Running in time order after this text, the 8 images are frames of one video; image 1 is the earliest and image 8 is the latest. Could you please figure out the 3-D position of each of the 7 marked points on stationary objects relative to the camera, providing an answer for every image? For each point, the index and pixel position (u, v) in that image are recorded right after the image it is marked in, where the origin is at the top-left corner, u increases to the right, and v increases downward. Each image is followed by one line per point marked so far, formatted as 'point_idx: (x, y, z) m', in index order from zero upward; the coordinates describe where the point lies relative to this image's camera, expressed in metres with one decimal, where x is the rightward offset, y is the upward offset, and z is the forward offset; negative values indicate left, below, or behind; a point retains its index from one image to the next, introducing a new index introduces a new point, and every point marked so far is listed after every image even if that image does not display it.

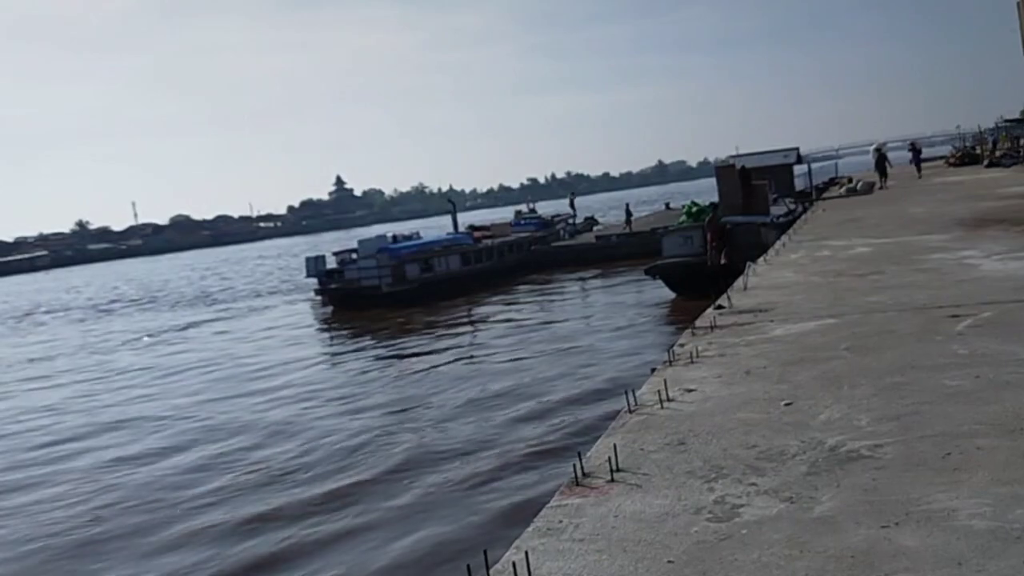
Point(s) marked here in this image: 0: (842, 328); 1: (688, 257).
0: (+2.2, -0.3, +6.3) m
1: (+3.7, +0.7, +19.7) m
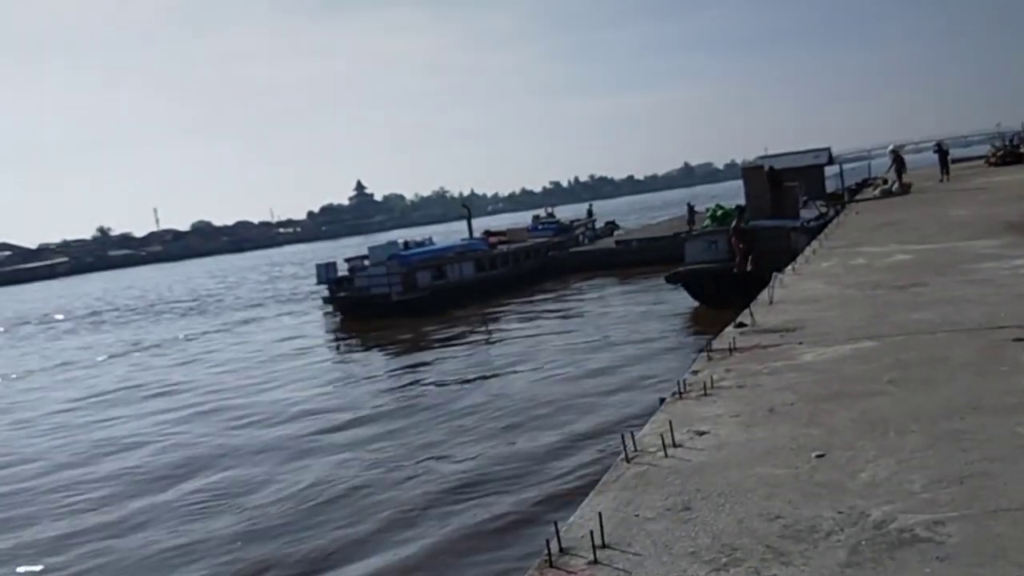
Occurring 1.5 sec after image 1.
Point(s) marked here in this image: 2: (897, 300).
0: (+2.1, -0.4, +5.4) m
1: (+4.0, +0.6, +18.9) m
2: (+3.0, -0.1, +7.5) m
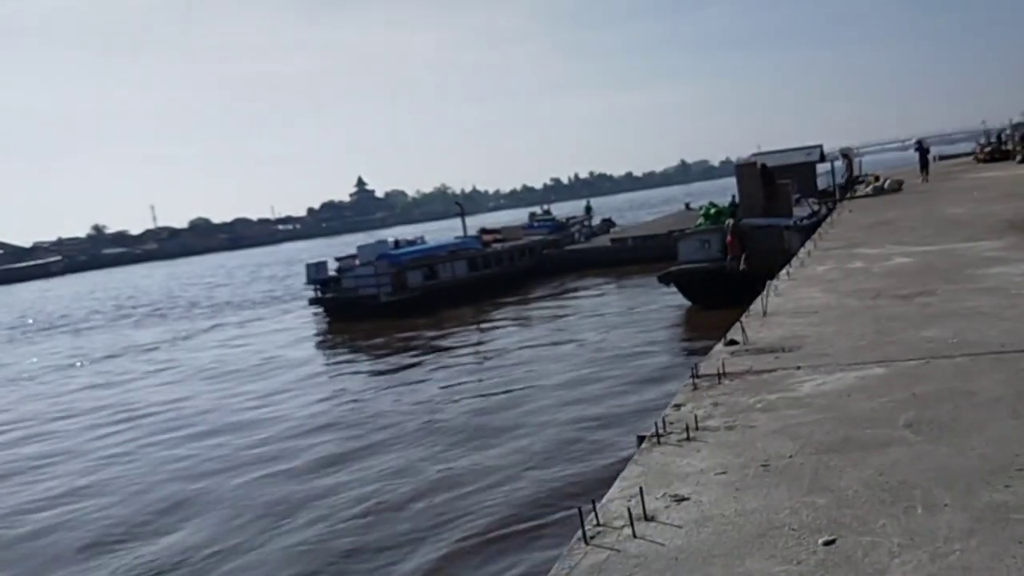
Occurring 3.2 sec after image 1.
0: (+1.9, -0.5, +4.6) m
1: (+3.7, +0.5, +18.0) m
2: (+2.8, -0.2, +6.7) m
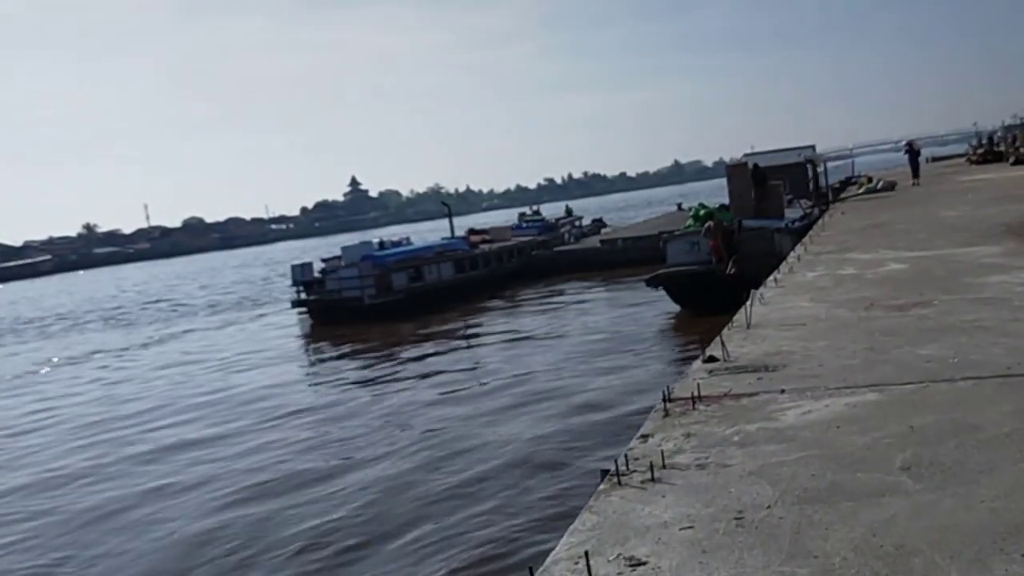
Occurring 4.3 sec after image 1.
0: (+1.6, -0.6, +4.1) m
1: (+3.4, +0.4, +17.5) m
2: (+2.5, -0.3, +6.2) m
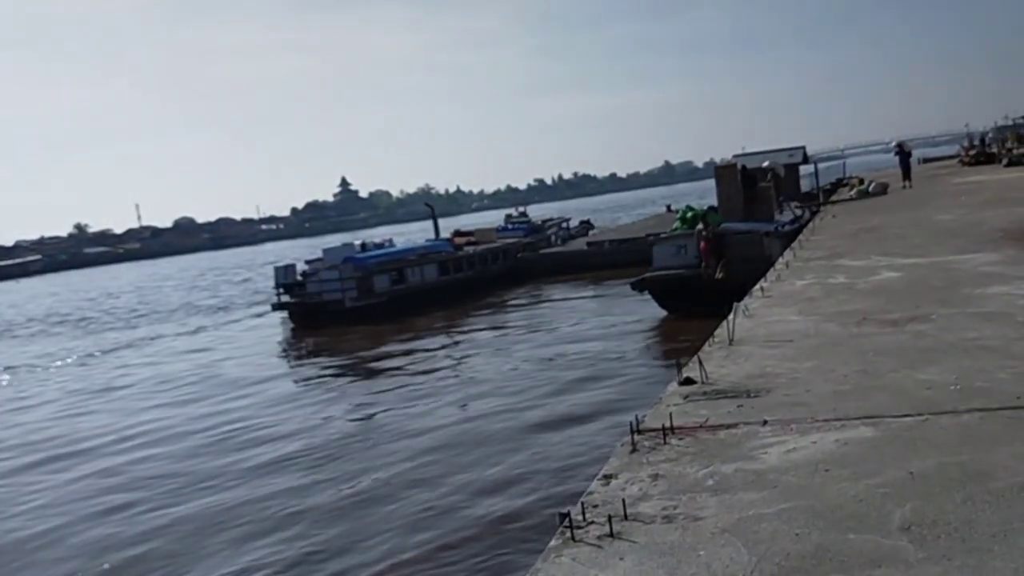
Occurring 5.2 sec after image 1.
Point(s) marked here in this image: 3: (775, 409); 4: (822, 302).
0: (+1.4, -0.6, +3.6) m
1: (+3.0, +0.3, +17.0) m
2: (+2.3, -0.3, +5.7) m
3: (+1.3, -0.6, +4.6) m
4: (+2.6, -0.1, +7.8) m
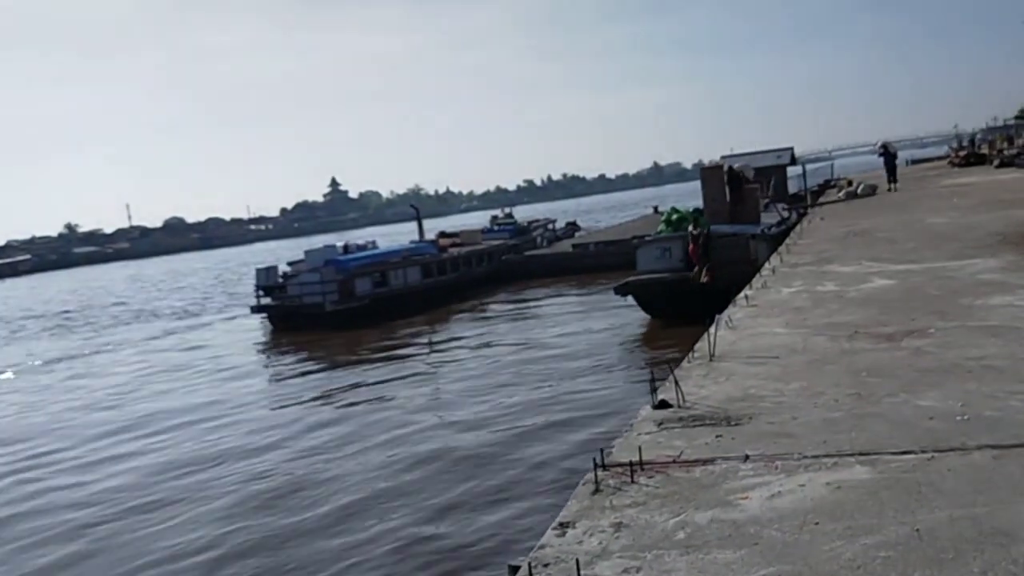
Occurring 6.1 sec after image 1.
0: (+1.2, -0.7, +3.1) m
1: (+2.6, +0.3, +16.5) m
2: (+2.0, -0.4, +5.1) m
3: (+1.0, -0.6, +4.0) m
4: (+2.3, -0.2, +7.3) m
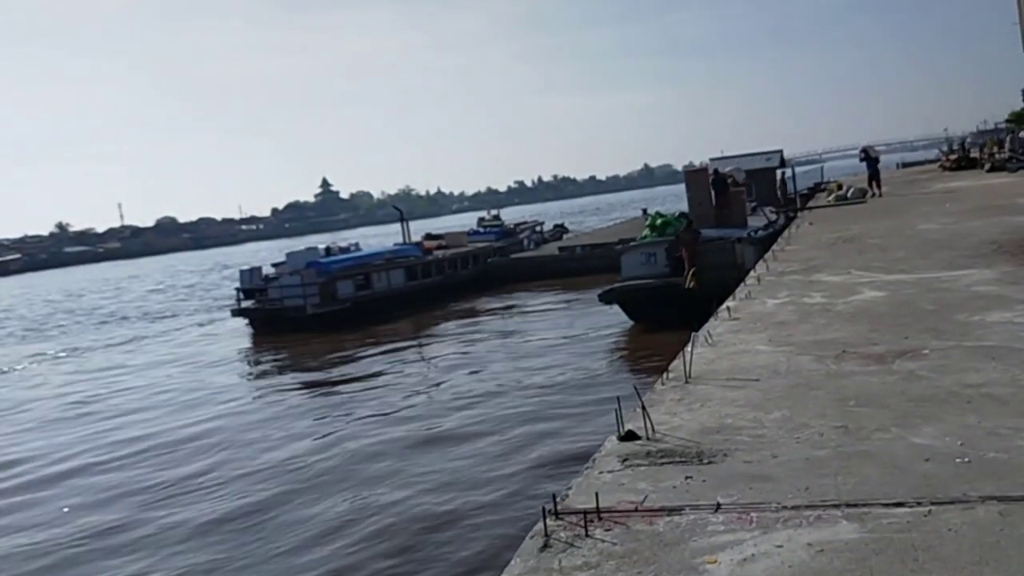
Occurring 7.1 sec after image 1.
0: (+1.0, -0.8, +2.6) m
1: (+2.3, +0.2, +16.1) m
2: (+1.8, -0.5, +4.7) m
3: (+0.8, -0.7, +3.6) m
4: (+2.1, -0.3, +6.8) m
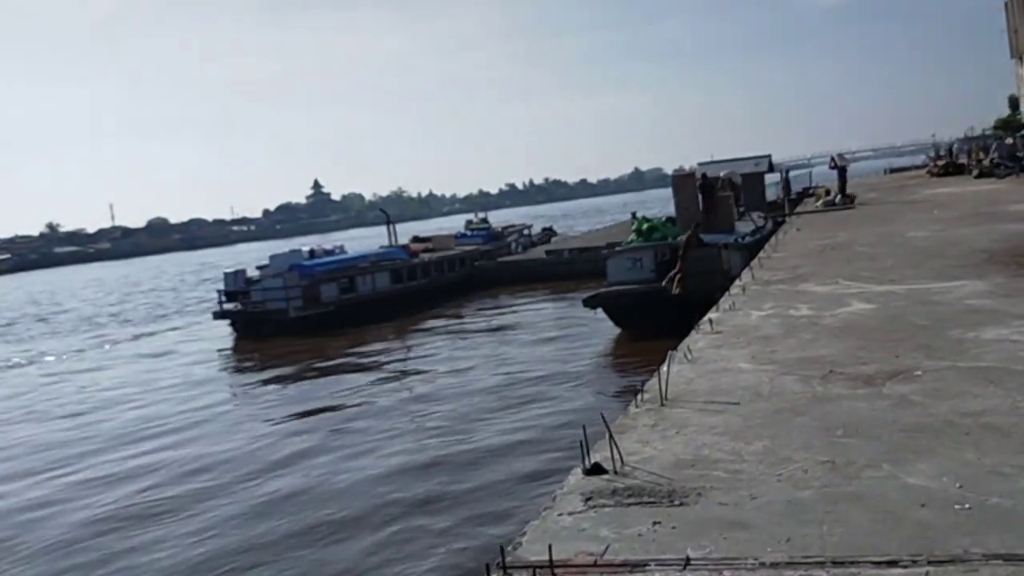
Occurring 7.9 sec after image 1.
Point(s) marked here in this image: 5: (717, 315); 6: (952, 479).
0: (+0.8, -0.9, +2.2) m
1: (+2.0, 0.0, +15.7) m
2: (+1.6, -0.6, +4.3) m
3: (+0.6, -0.8, +3.2) m
4: (+1.8, -0.4, +6.5) m
5: (+1.7, -0.2, +7.9) m
6: (+1.6, -0.7, +3.4) m
